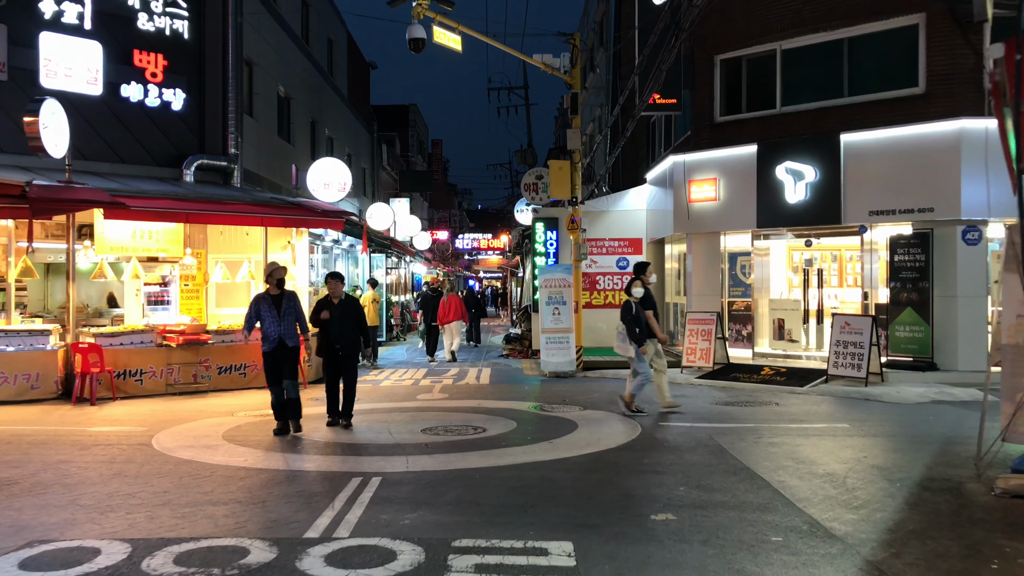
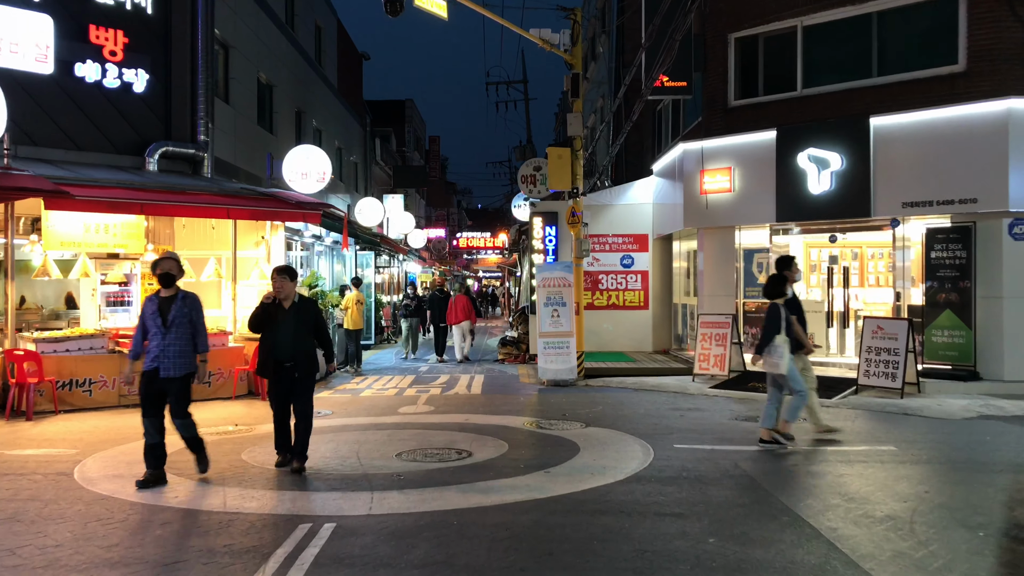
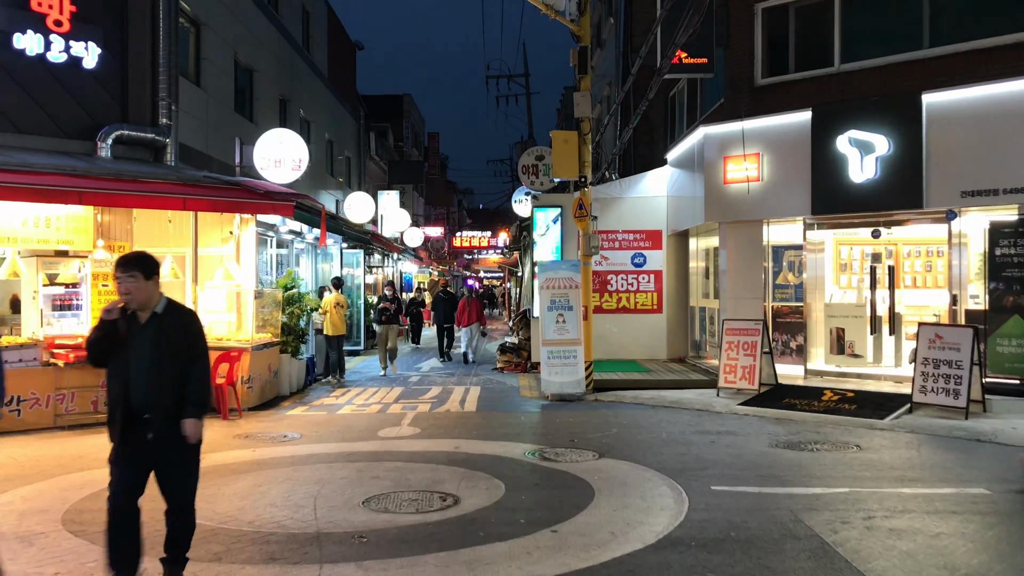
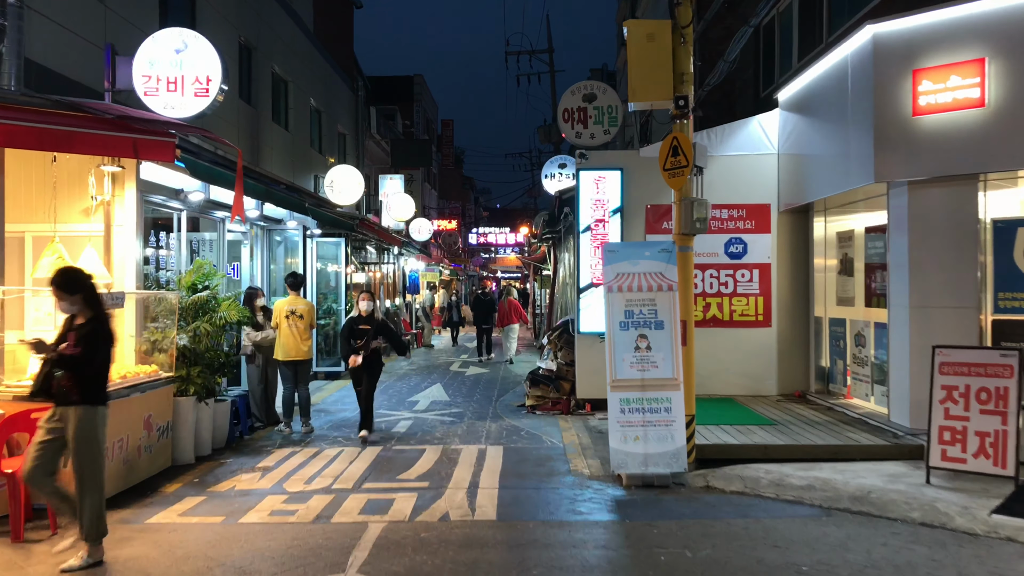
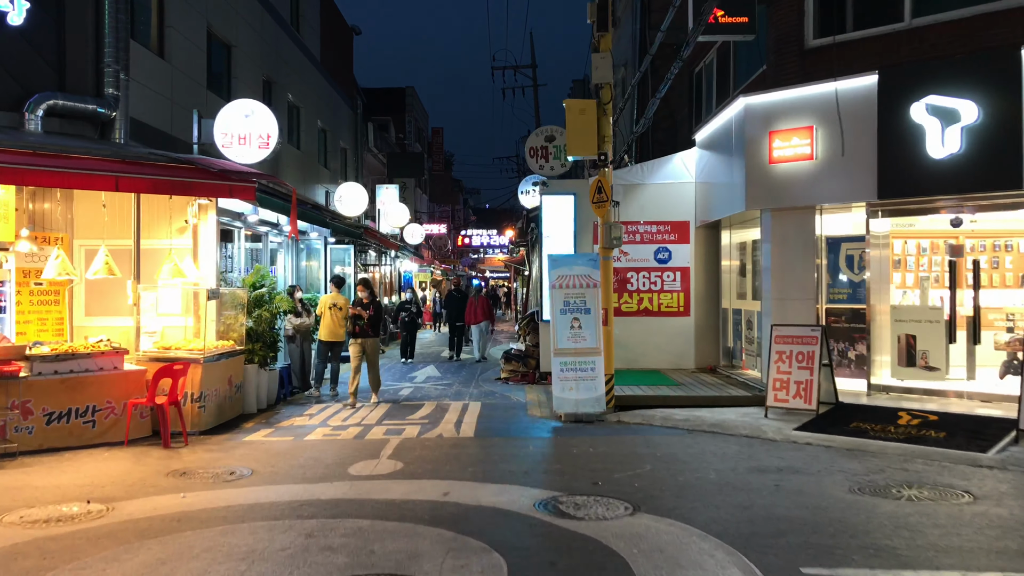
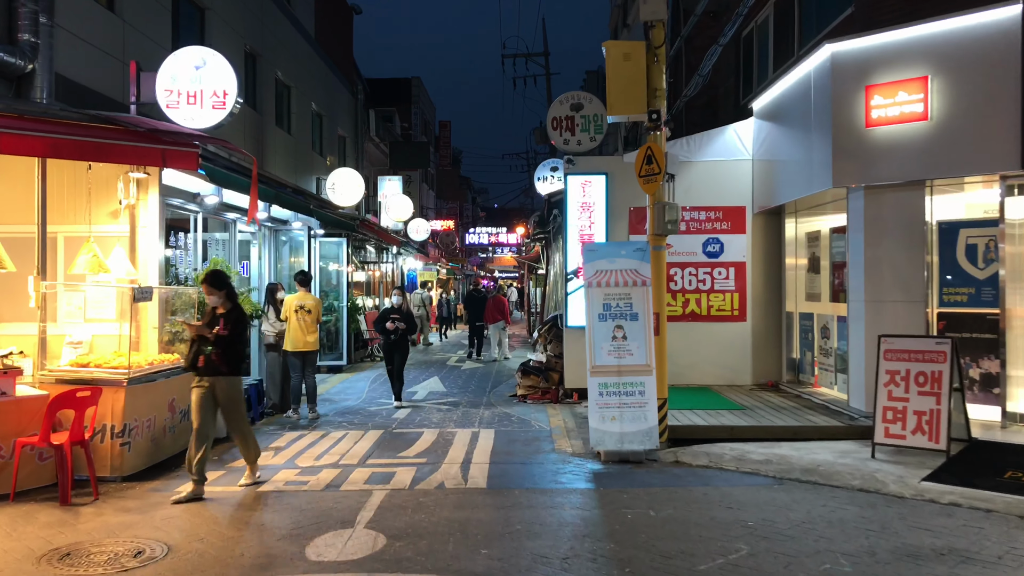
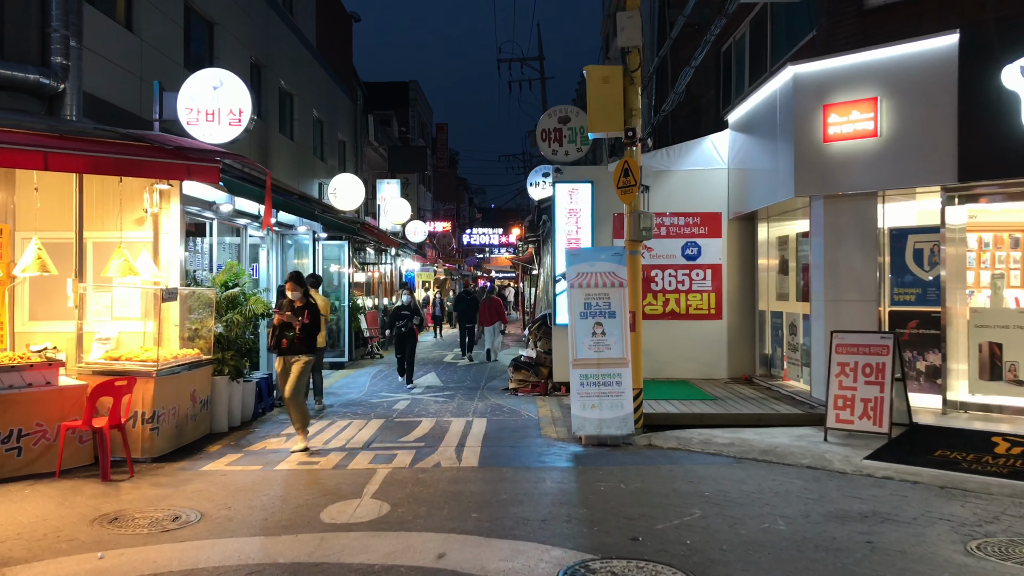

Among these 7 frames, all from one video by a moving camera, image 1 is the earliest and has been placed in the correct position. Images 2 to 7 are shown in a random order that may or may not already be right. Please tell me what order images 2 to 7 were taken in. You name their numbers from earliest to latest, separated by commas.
2, 3, 5, 7, 6, 4
